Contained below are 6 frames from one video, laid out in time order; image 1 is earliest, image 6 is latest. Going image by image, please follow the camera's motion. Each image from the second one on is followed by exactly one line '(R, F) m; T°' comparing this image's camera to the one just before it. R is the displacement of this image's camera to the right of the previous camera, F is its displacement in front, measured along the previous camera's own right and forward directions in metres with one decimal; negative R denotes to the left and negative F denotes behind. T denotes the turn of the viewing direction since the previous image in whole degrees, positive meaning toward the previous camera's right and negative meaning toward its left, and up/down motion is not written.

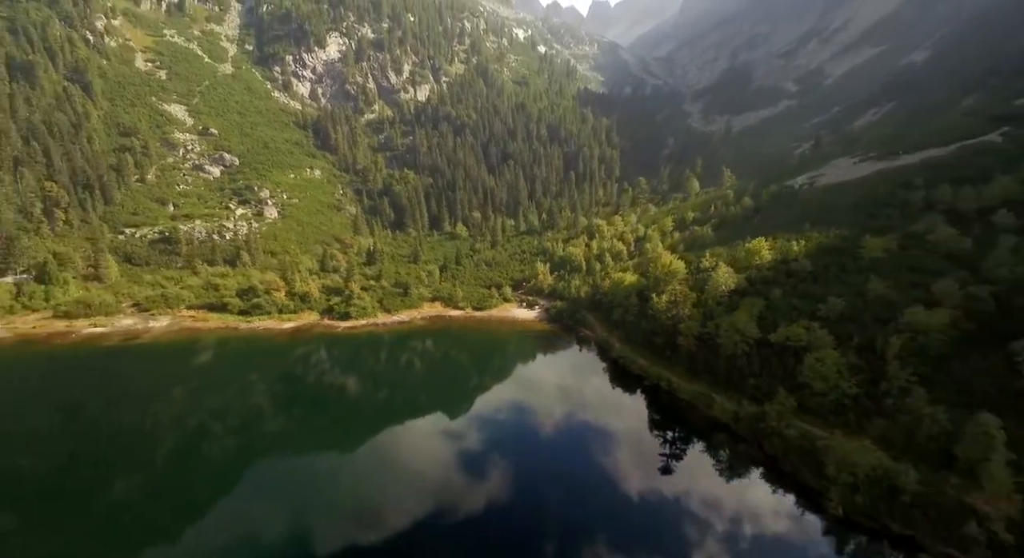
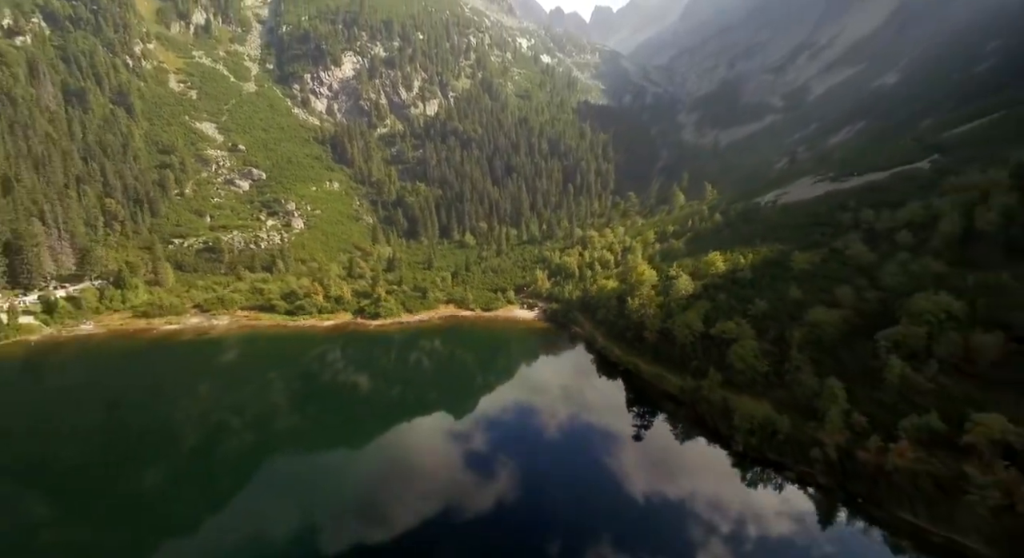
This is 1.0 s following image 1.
(+0.2, -12.7) m; 0°
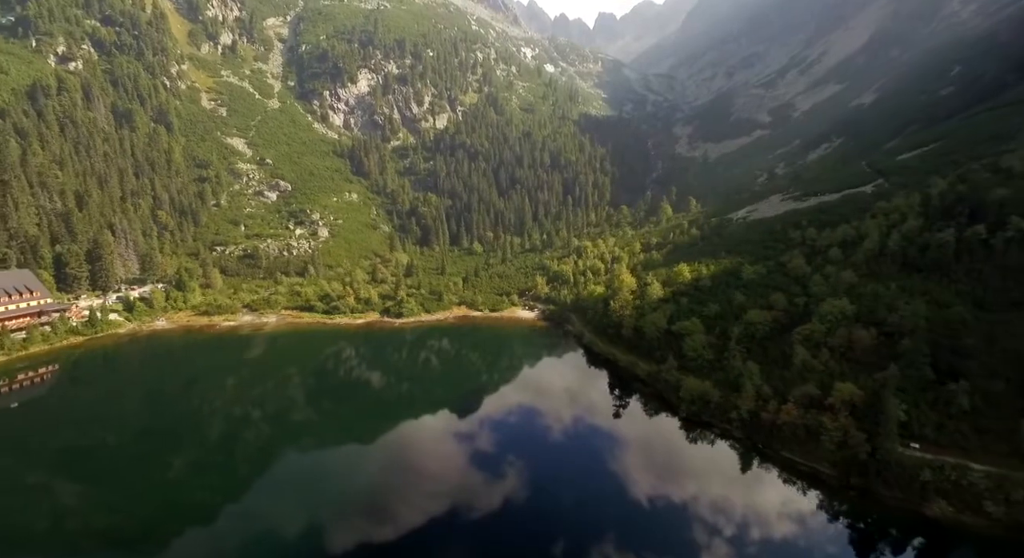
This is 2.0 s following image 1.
(+0.1, -14.2) m; 0°
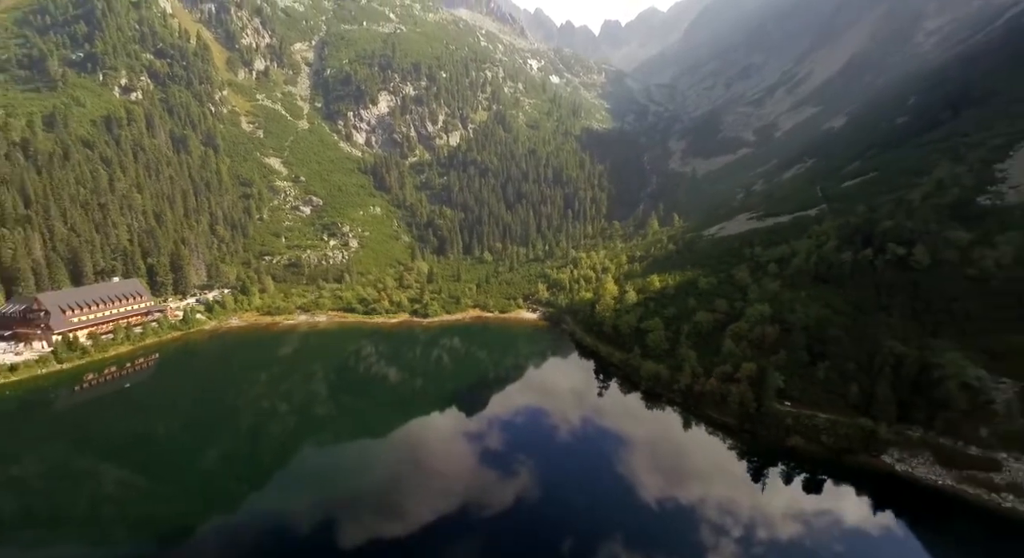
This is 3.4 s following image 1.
(+0.1, -20.6) m; -1°
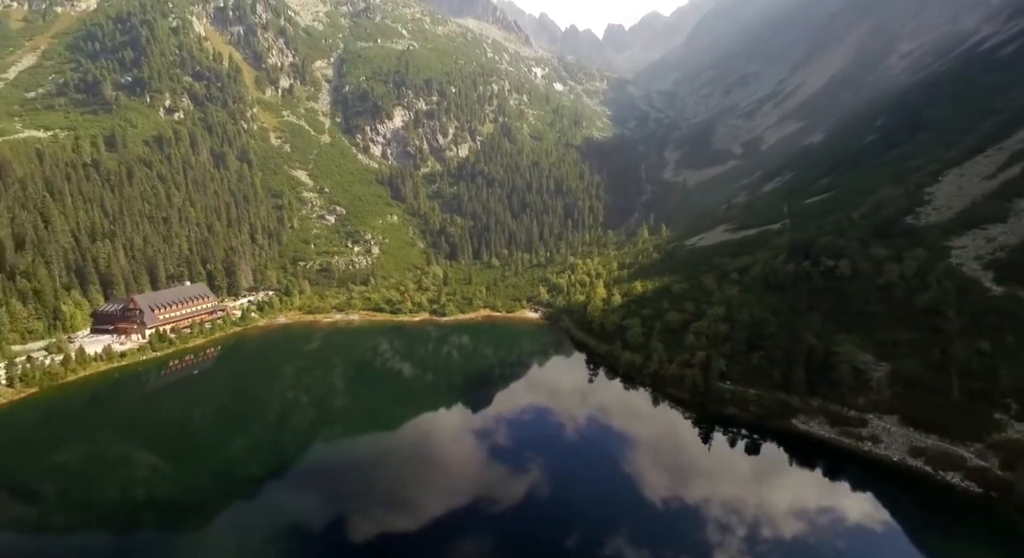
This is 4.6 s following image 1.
(-0.1, -19.2) m; -1°
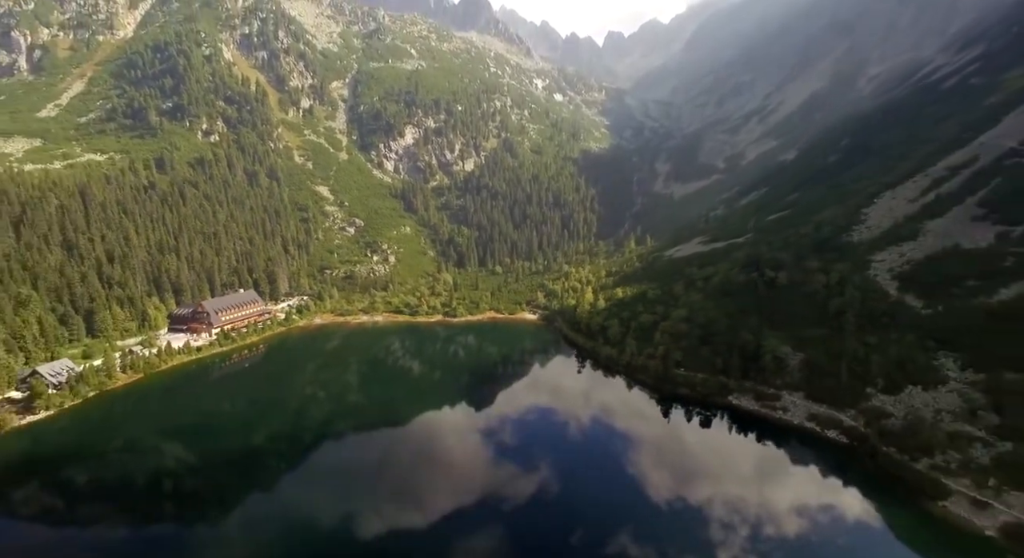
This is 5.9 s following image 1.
(+0.3, -22.2) m; 0°
